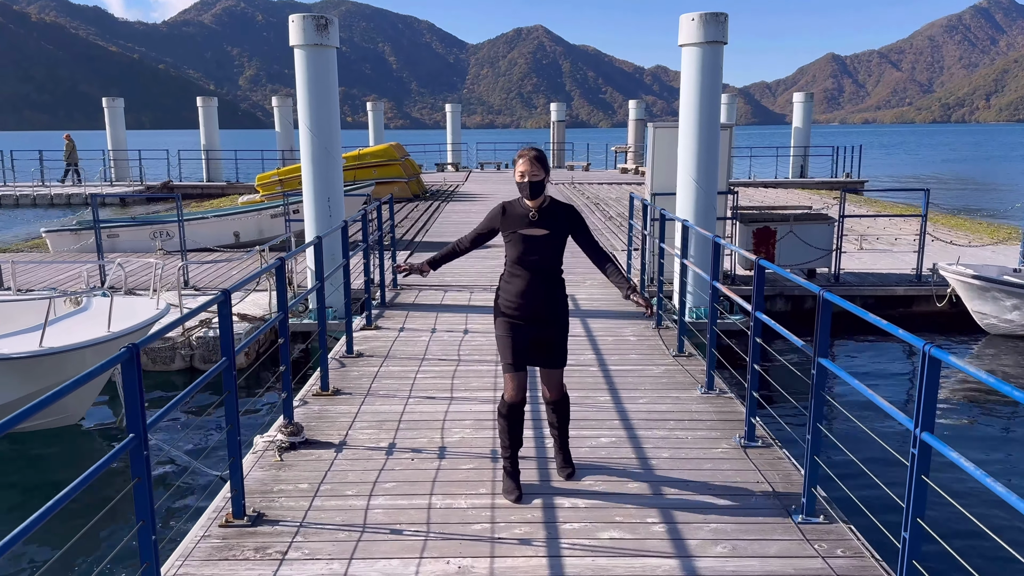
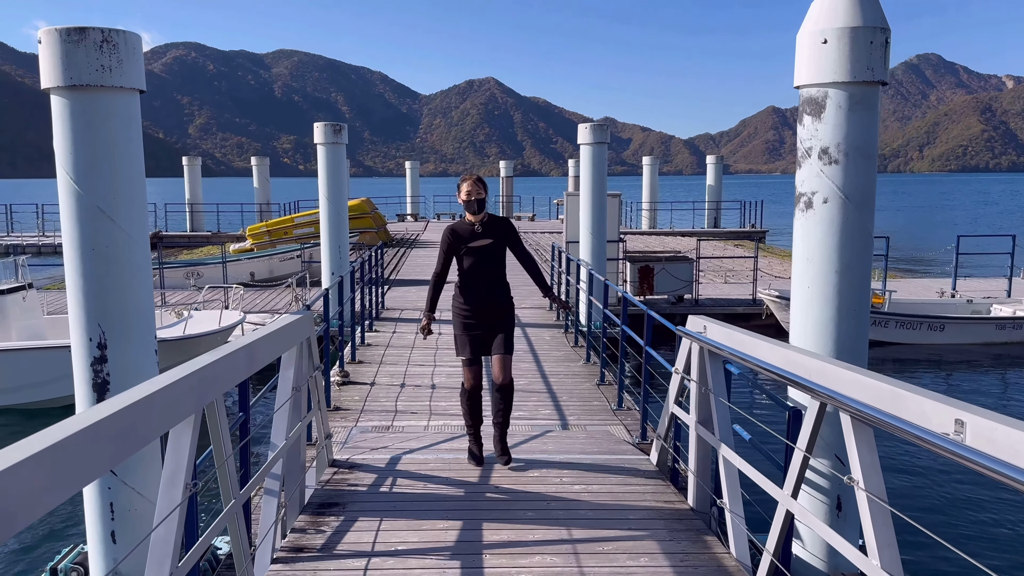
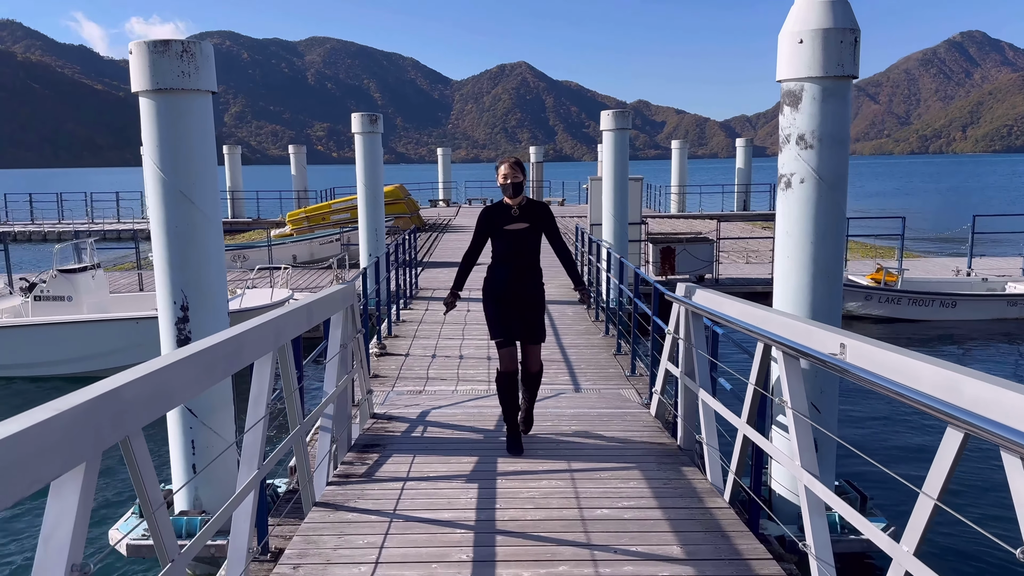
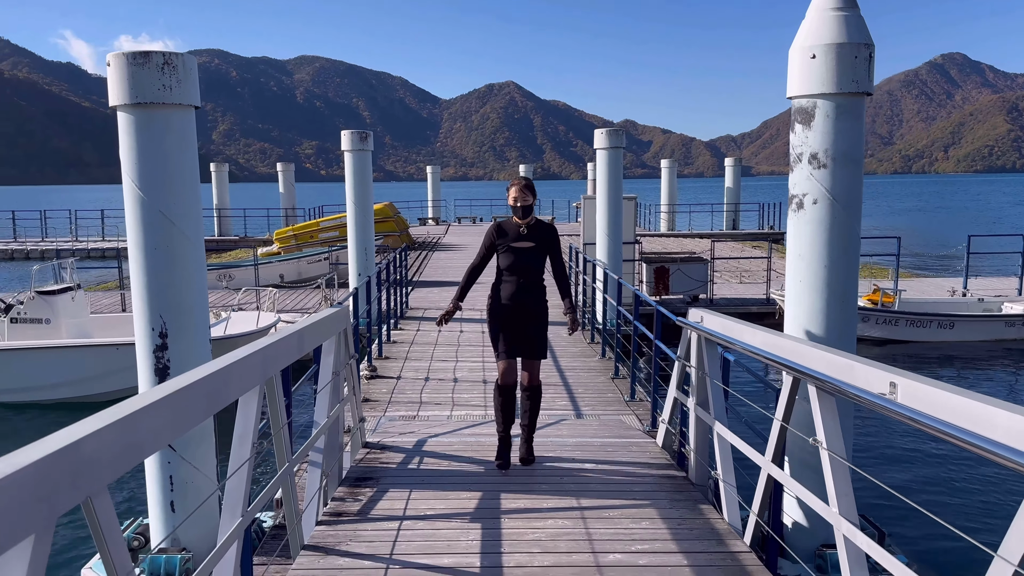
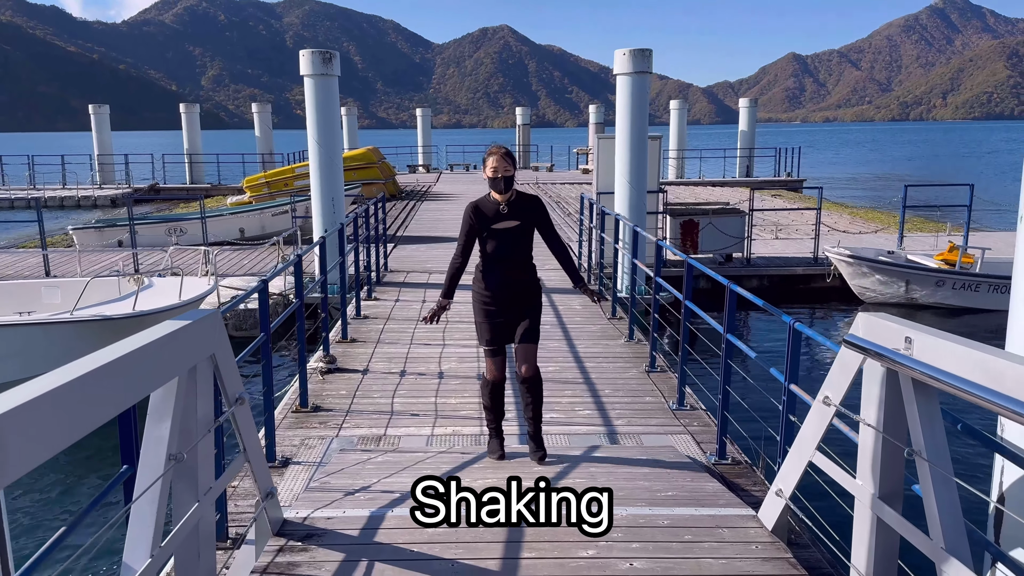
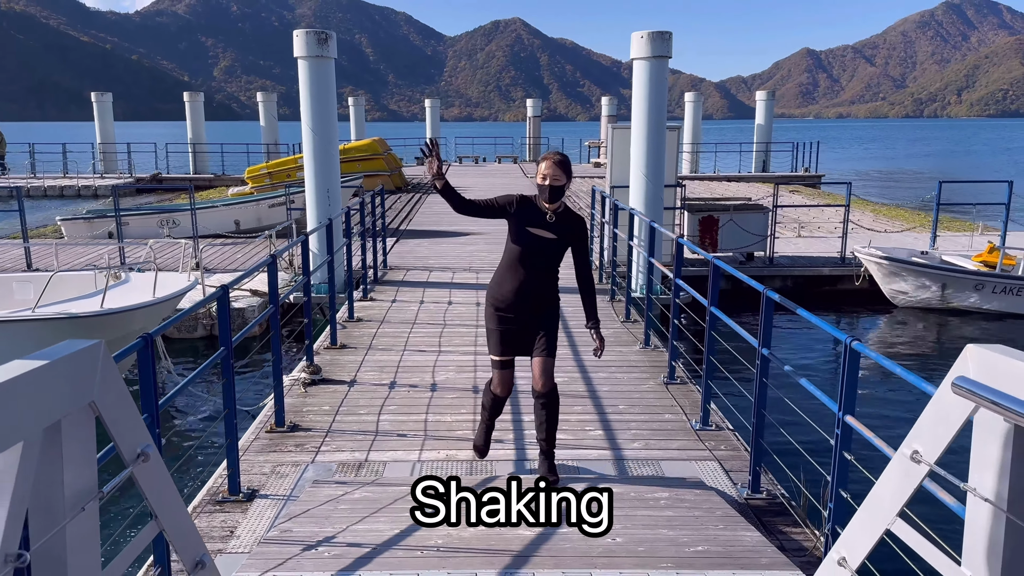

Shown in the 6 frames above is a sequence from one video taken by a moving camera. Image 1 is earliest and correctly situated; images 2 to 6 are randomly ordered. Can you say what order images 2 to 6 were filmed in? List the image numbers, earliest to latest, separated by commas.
6, 5, 2, 4, 3
